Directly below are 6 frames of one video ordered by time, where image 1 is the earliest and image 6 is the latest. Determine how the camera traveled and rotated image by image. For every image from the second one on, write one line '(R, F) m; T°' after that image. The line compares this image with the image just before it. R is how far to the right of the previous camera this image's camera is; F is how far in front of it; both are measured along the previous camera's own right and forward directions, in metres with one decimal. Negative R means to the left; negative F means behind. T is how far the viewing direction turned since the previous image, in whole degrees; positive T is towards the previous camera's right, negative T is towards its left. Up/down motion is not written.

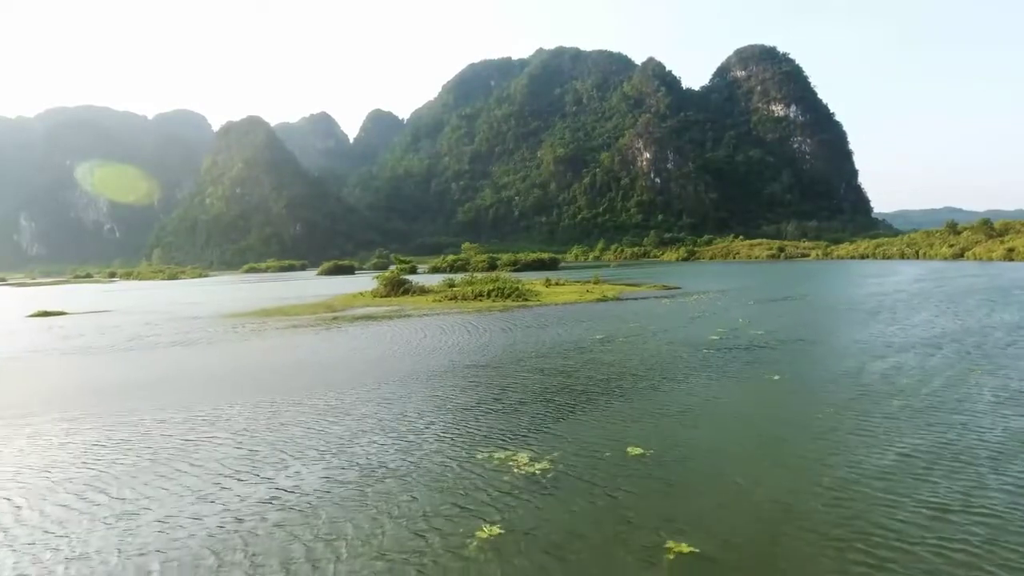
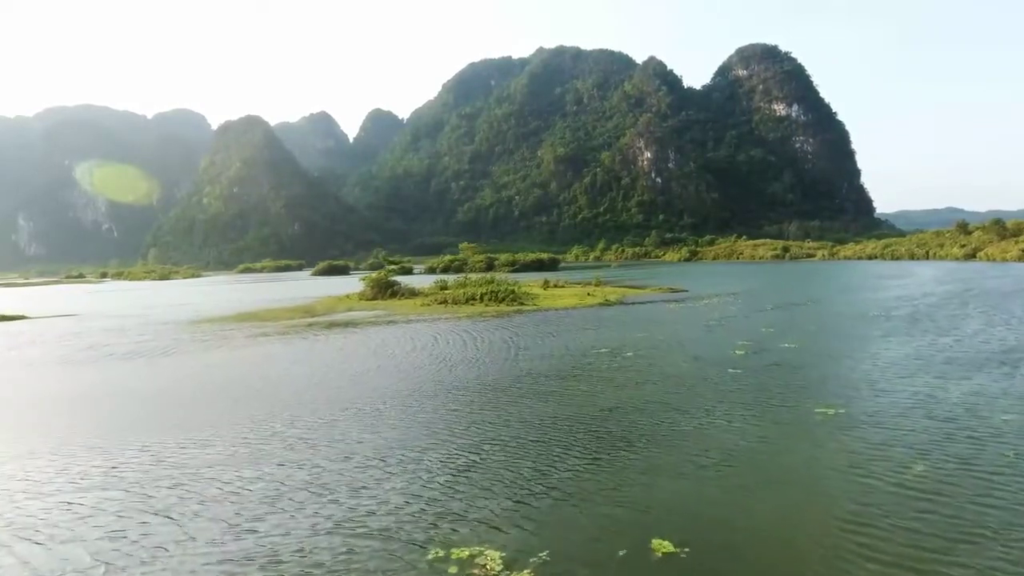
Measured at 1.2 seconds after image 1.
(+0.4, +3.1) m; 0°
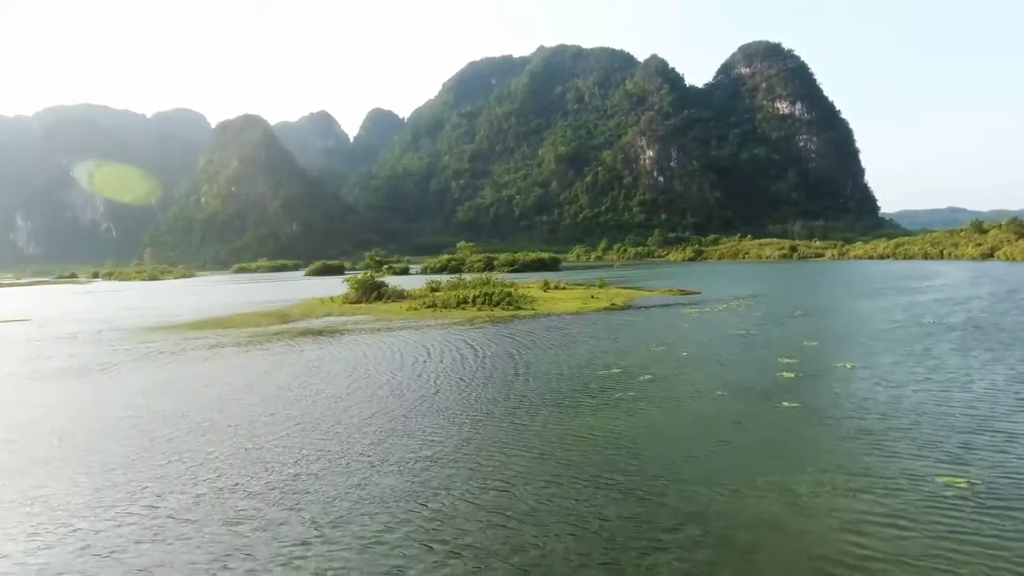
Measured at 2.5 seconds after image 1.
(+0.3, +3.8) m; 0°
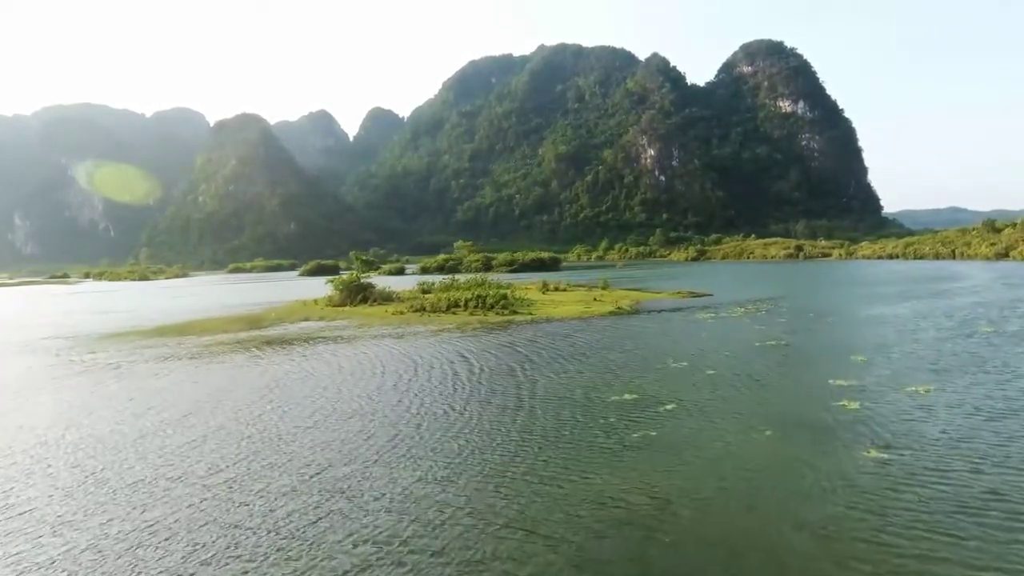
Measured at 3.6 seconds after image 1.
(+0.3, +3.2) m; 0°
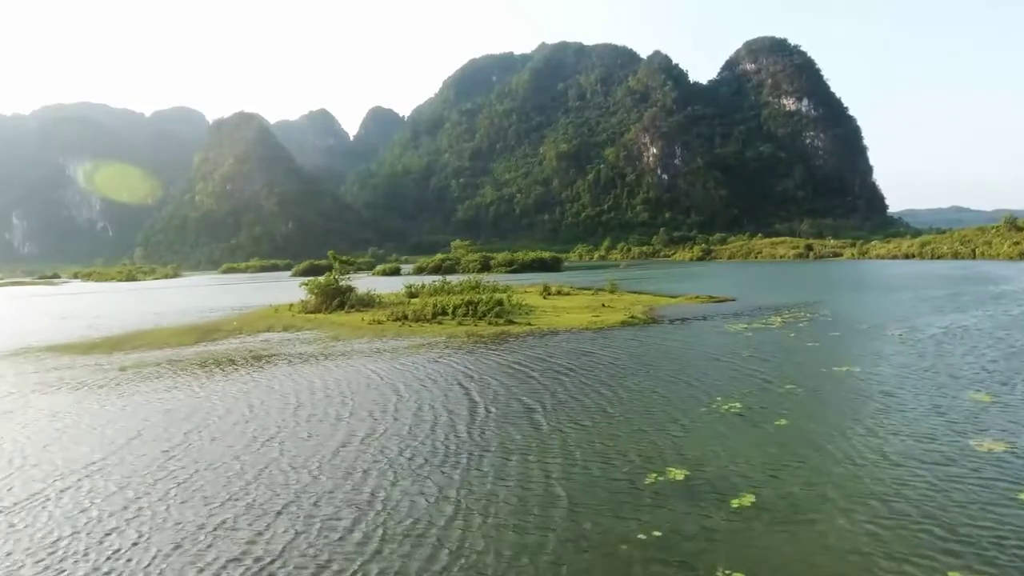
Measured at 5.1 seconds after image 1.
(+0.3, +4.6) m; 0°
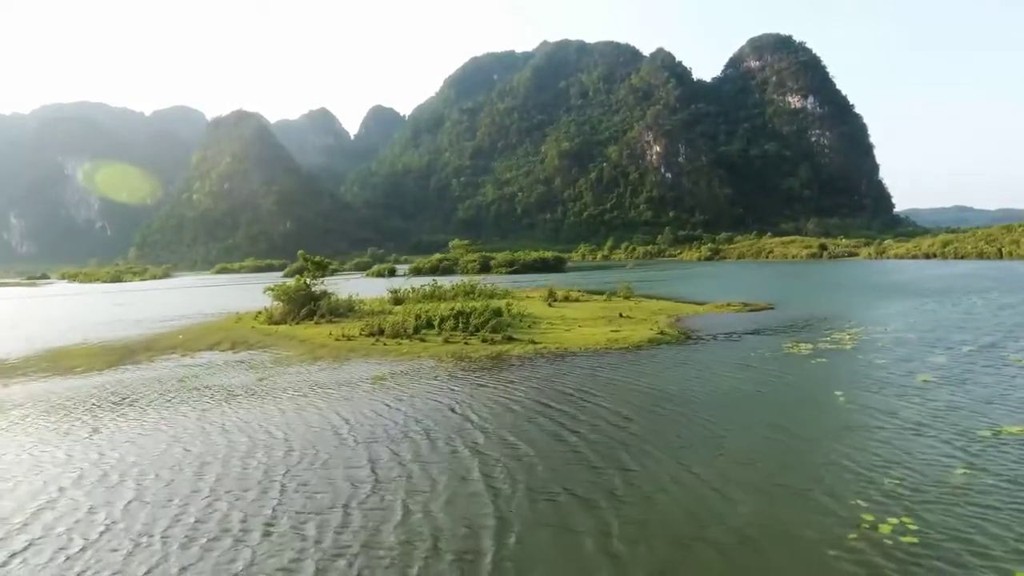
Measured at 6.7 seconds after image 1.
(+0.1, +5.3) m; 0°
